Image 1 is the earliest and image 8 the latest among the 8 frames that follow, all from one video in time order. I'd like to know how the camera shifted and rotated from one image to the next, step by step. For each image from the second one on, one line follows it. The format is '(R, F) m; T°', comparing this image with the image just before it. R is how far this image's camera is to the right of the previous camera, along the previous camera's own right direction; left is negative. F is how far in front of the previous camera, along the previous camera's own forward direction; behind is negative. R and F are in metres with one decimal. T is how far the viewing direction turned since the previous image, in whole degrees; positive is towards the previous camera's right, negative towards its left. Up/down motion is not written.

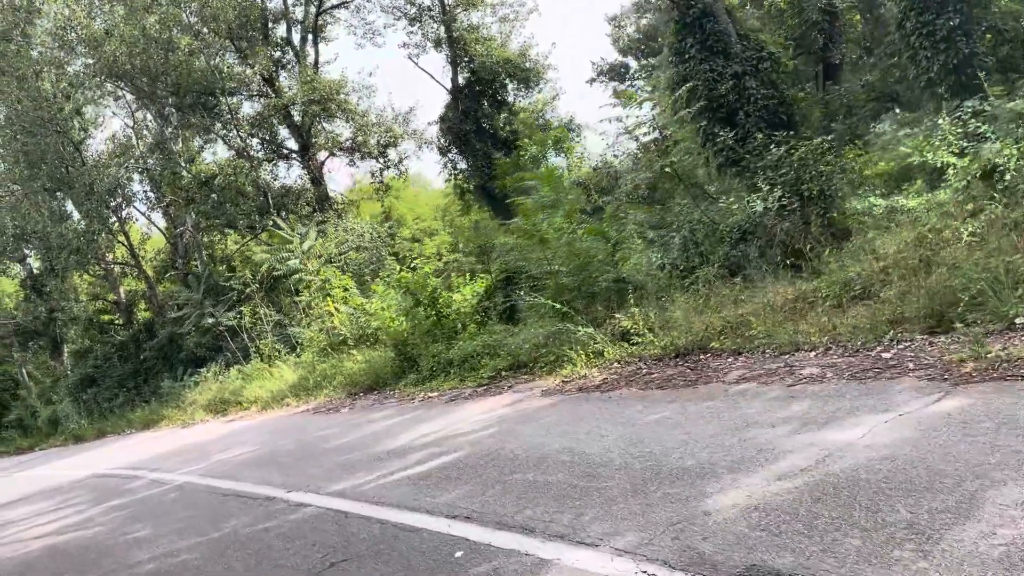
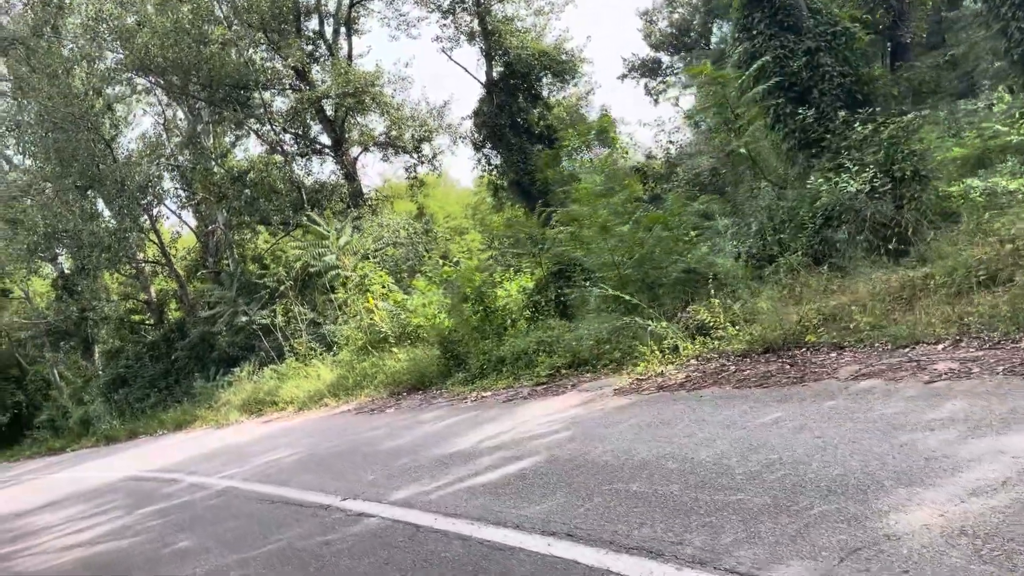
(-0.4, +0.6) m; -2°
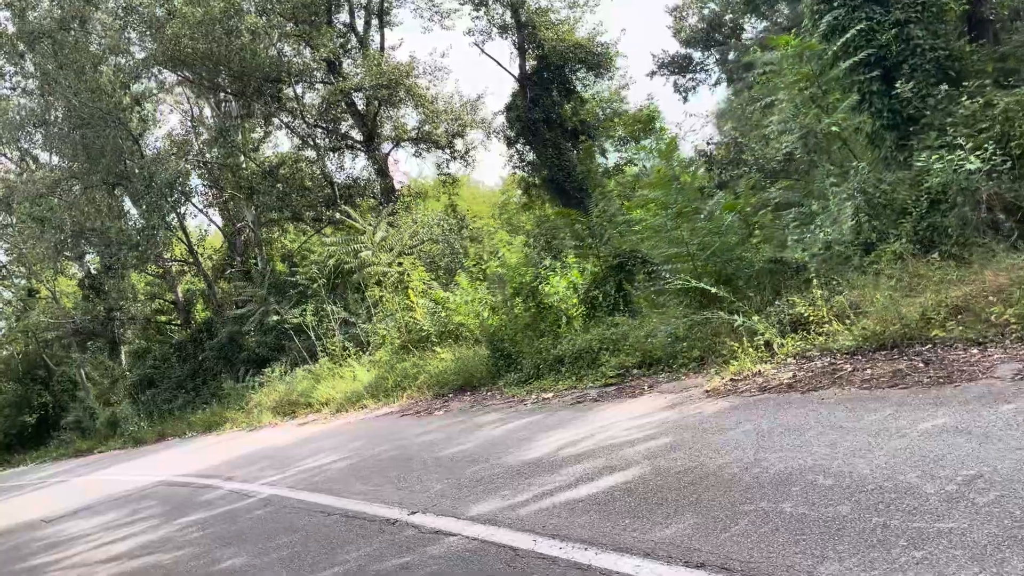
(-0.4, +0.7) m; -1°
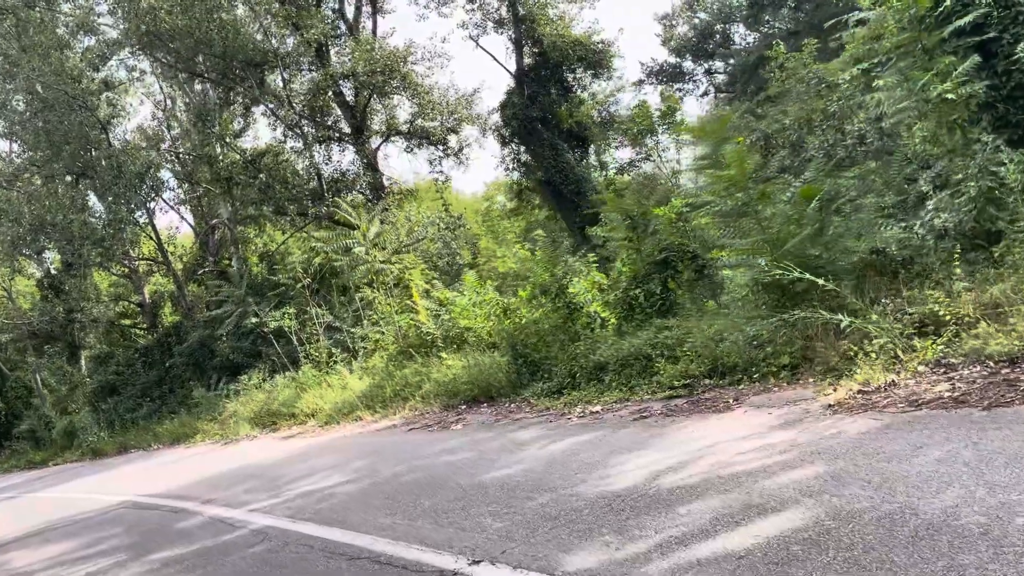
(-0.6, +1.3) m; +2°
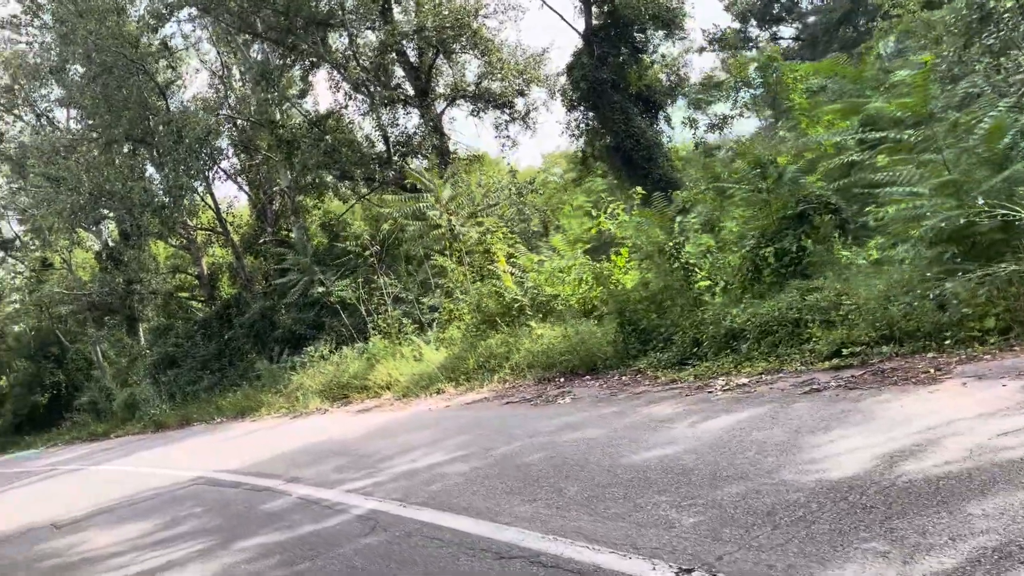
(-0.7, +0.9) m; -3°
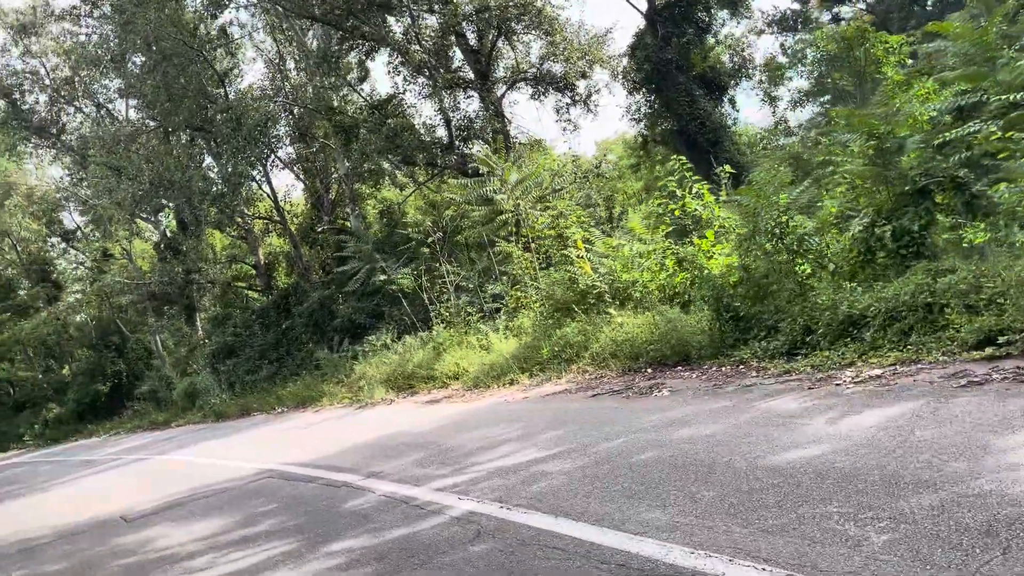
(-0.4, +0.5) m; -3°
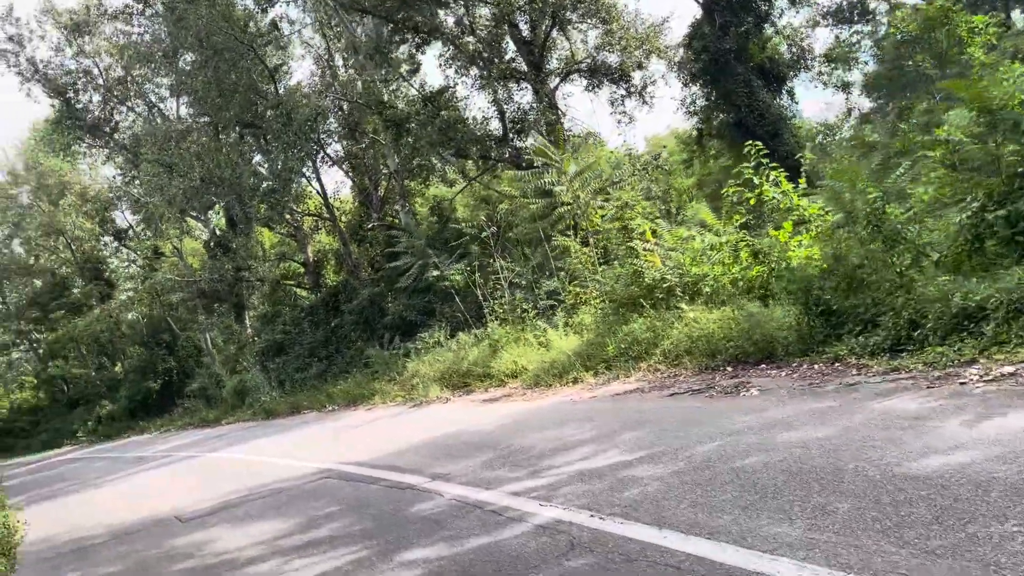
(-0.3, +0.4) m; -3°
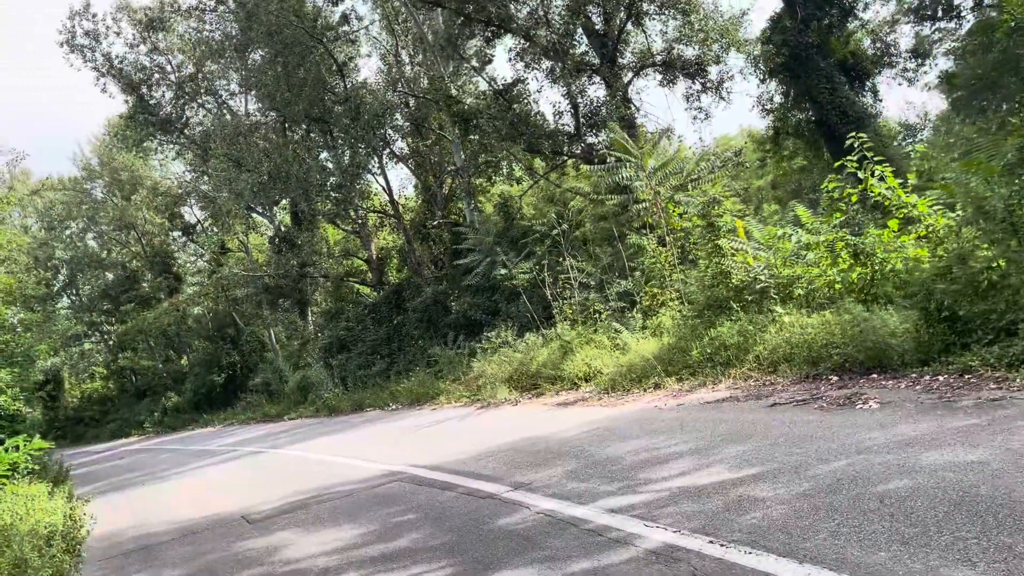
(-0.3, +0.5) m; -4°
